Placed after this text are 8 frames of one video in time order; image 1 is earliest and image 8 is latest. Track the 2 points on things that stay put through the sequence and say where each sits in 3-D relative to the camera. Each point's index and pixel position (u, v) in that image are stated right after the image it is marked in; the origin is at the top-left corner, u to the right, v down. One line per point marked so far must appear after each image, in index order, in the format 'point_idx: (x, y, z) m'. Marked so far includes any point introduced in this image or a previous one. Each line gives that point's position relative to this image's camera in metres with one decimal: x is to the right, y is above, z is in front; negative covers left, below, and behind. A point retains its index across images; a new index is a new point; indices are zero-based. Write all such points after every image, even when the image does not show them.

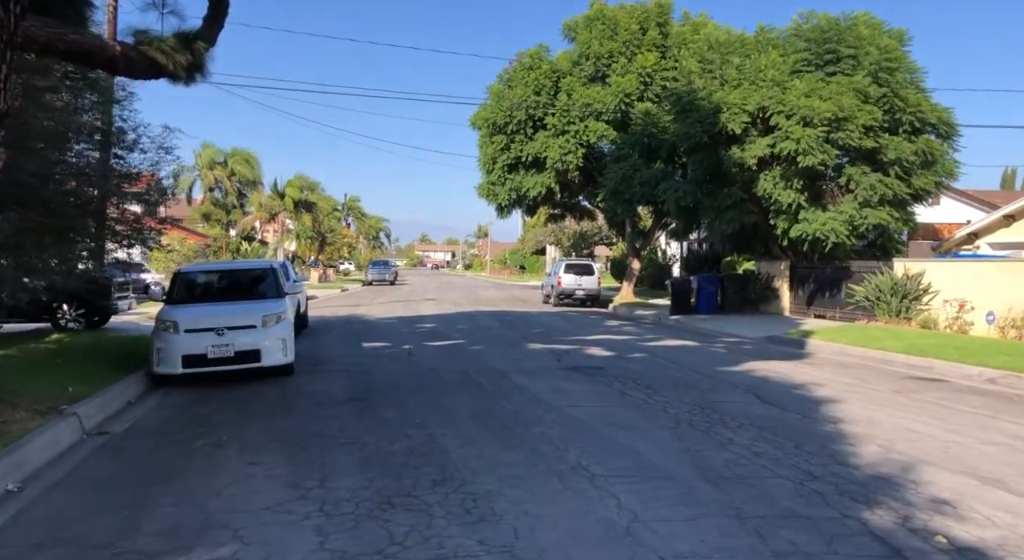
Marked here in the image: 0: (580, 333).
0: (+1.7, -1.3, +19.6) m
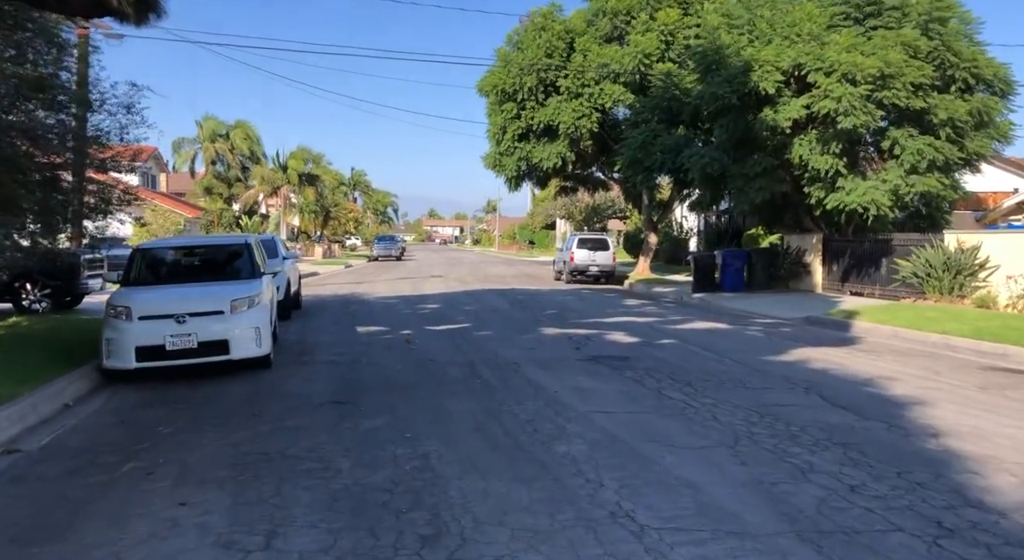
0: (+1.9, -0.8, +17.8) m
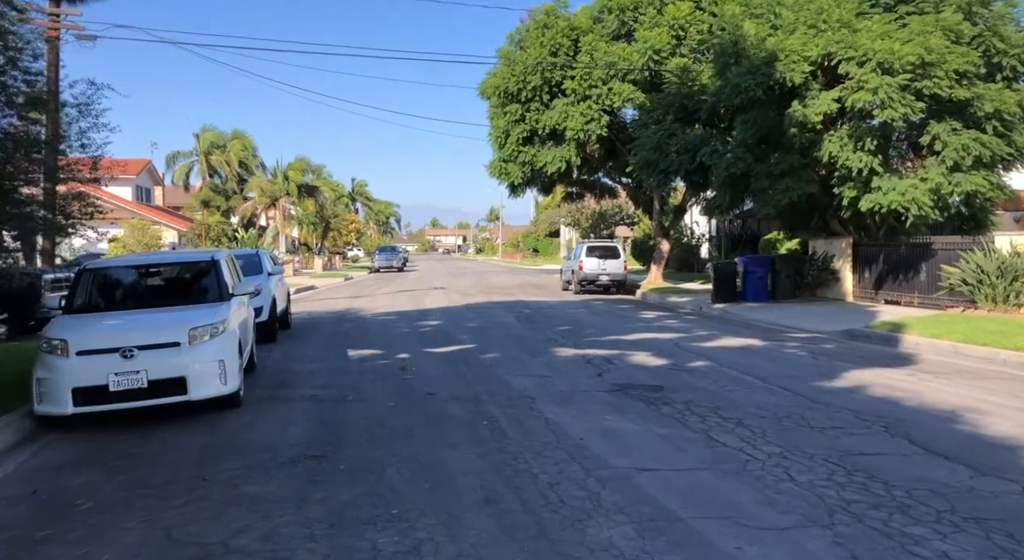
0: (+2.1, -1.0, +16.2) m
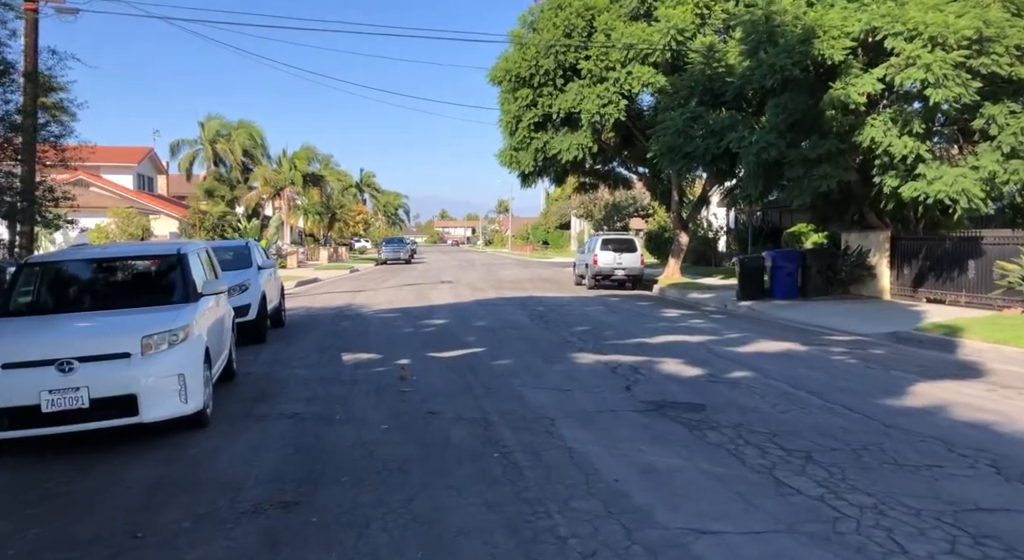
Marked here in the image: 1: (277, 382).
0: (+2.3, -0.9, +14.8) m
1: (-2.9, -1.3, +9.9) m
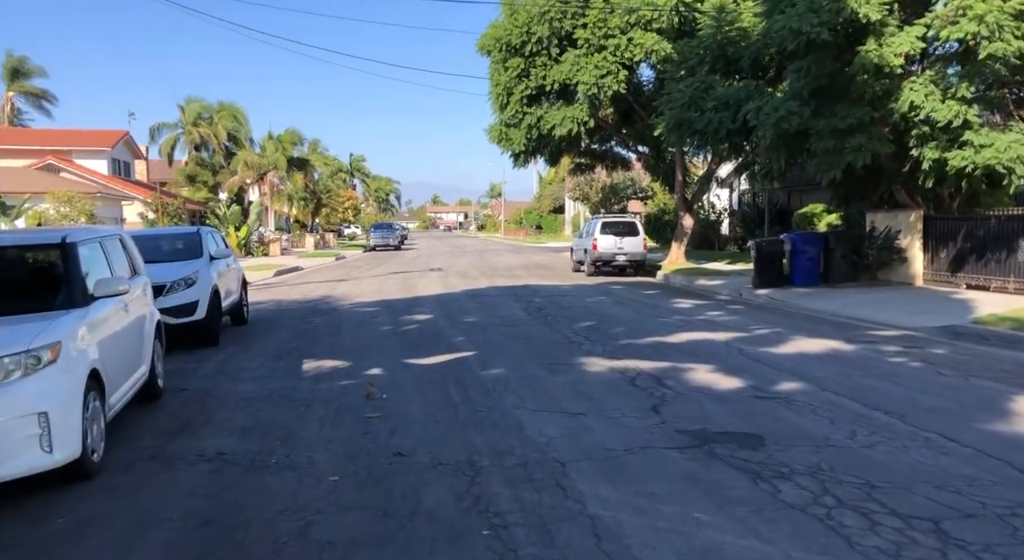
0: (+2.2, -0.7, +12.9) m
1: (-3.0, -1.2, +7.9) m
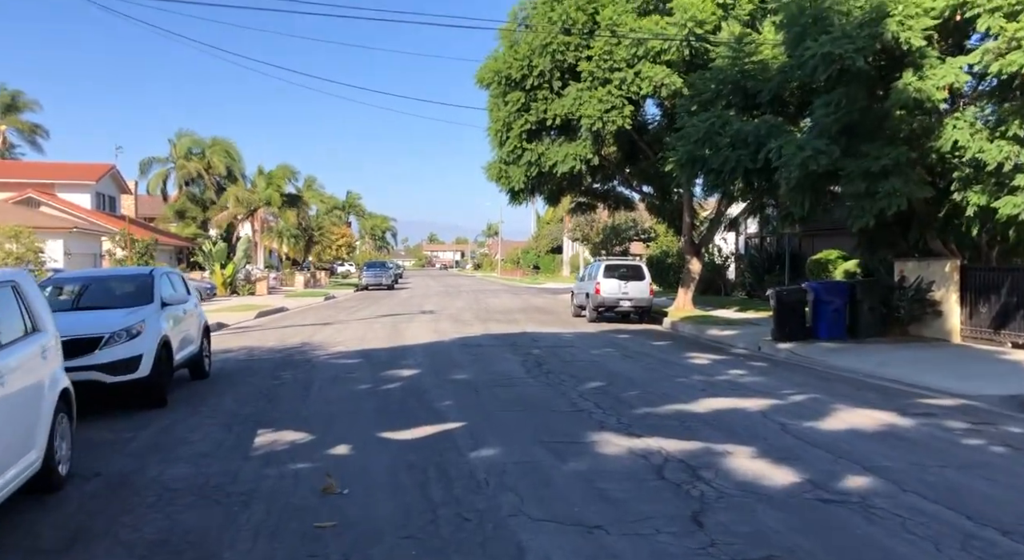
0: (+2.2, -1.5, +11.2) m
1: (-3.0, -1.7, +6.2) m
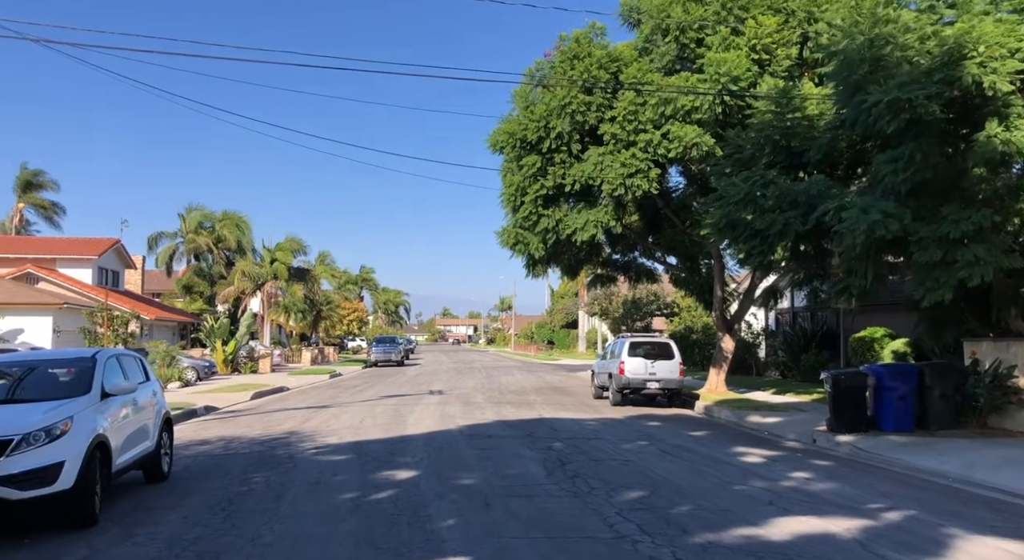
0: (+2.4, -2.5, +9.0) m
1: (-2.9, -2.2, +4.1) m
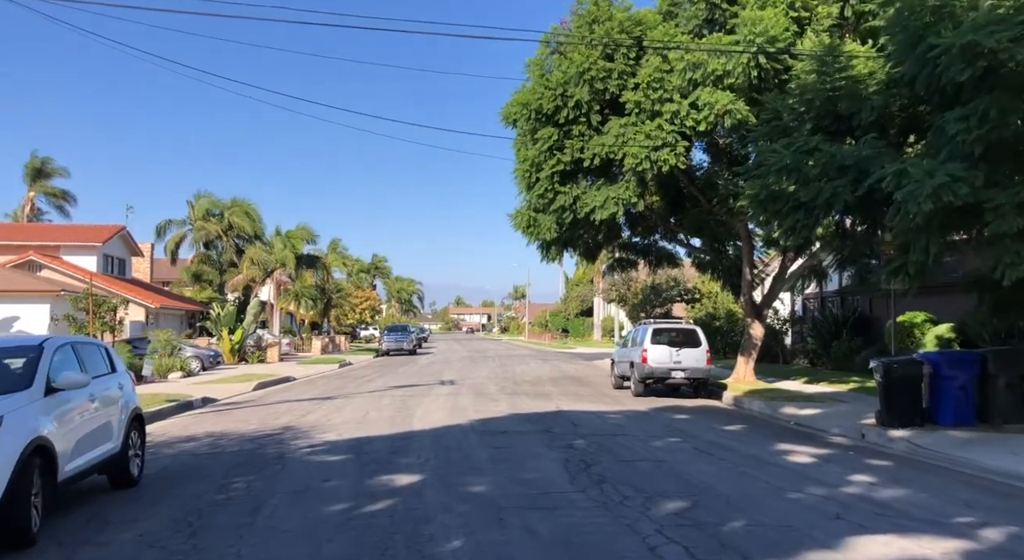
0: (+2.6, -2.2, +7.6) m
1: (-2.8, -2.0, +2.8) m
